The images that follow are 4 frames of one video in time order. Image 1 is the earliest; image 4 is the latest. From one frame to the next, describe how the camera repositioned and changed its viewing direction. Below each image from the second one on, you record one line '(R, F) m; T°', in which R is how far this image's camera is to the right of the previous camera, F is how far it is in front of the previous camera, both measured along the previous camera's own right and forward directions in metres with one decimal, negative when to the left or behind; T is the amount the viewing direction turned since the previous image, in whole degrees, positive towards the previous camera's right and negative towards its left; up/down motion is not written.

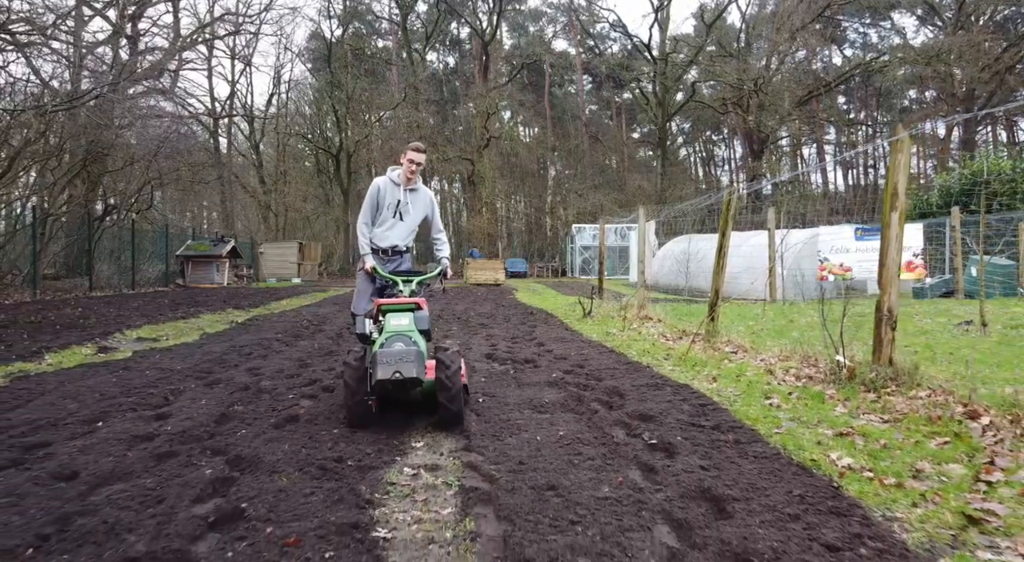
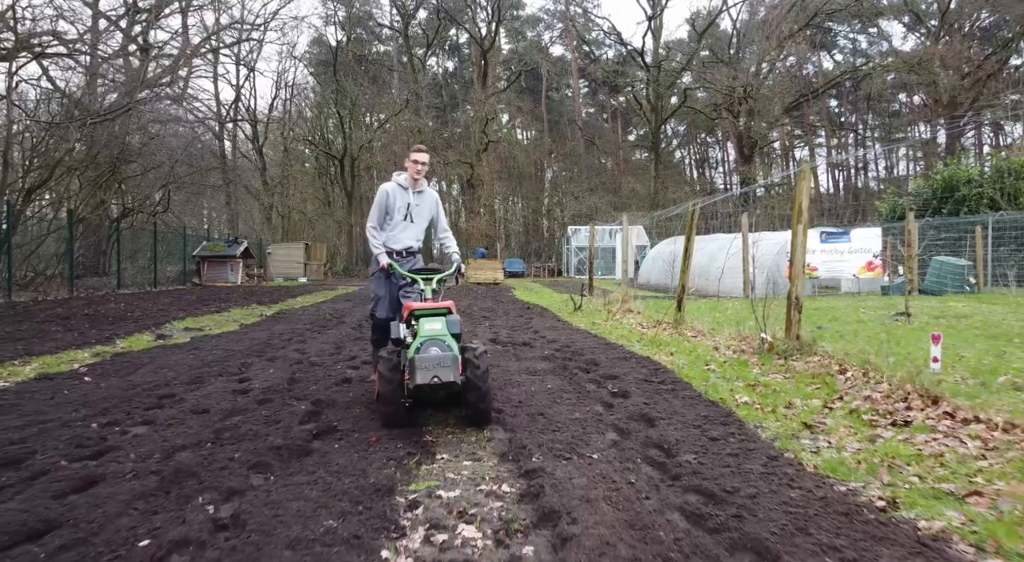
(0.0, -1.3) m; 0°
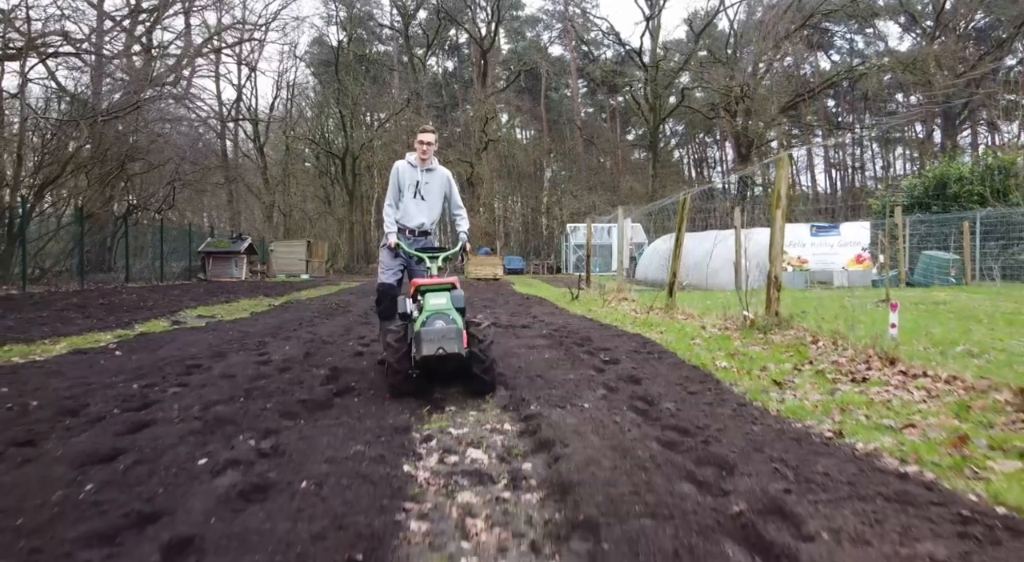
(0.0, -0.4) m; 0°
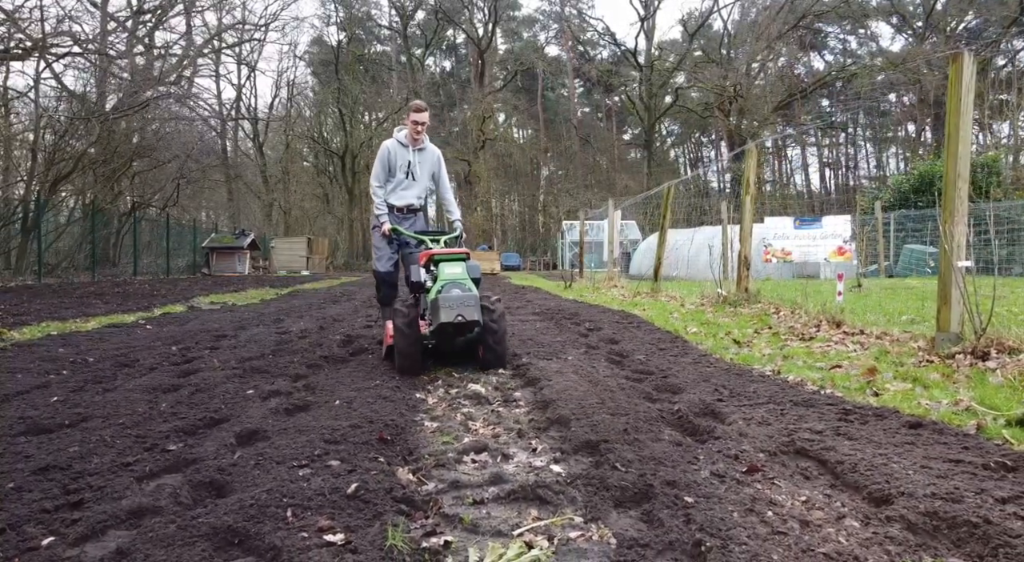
(0.0, -0.6) m; 0°
